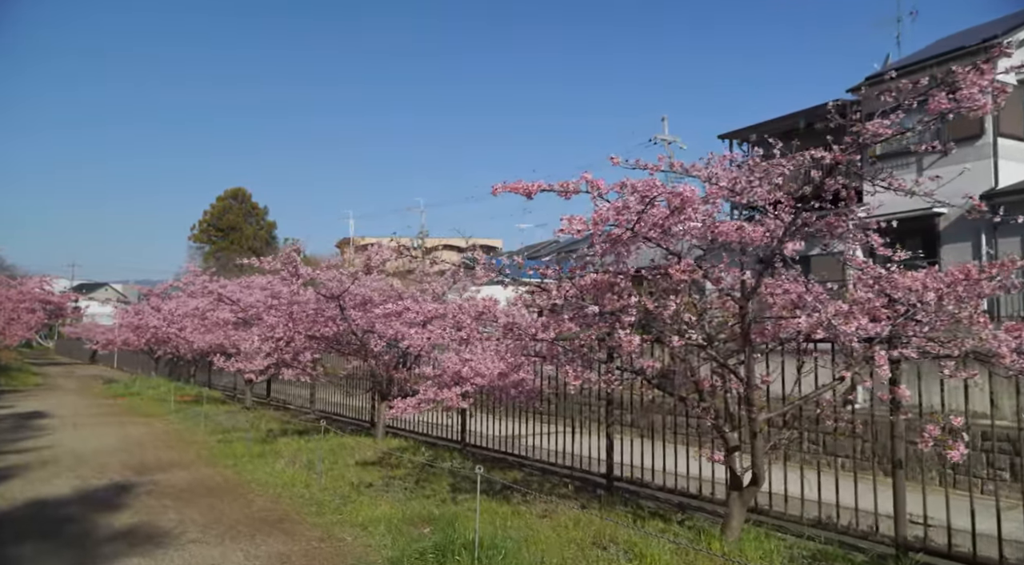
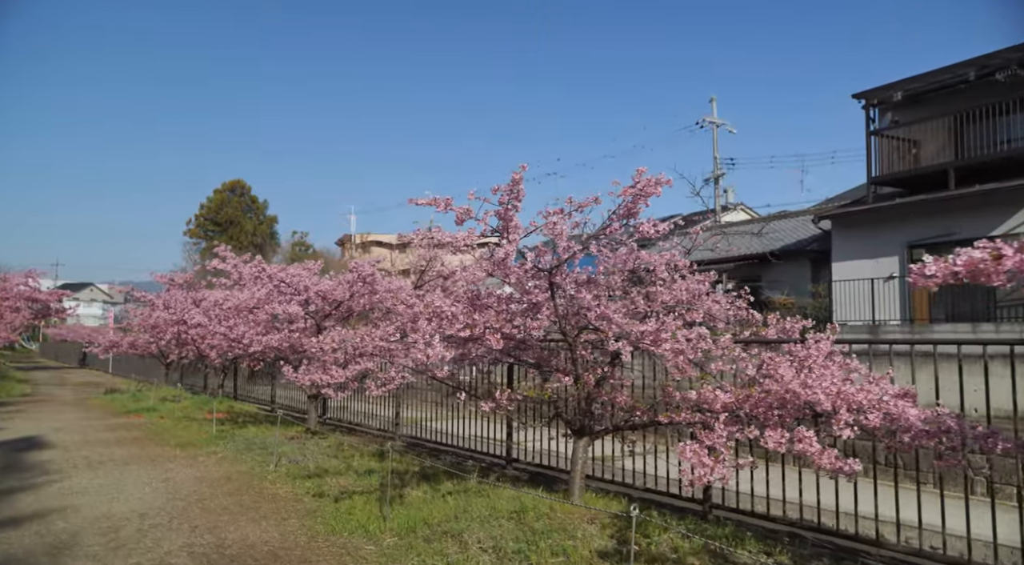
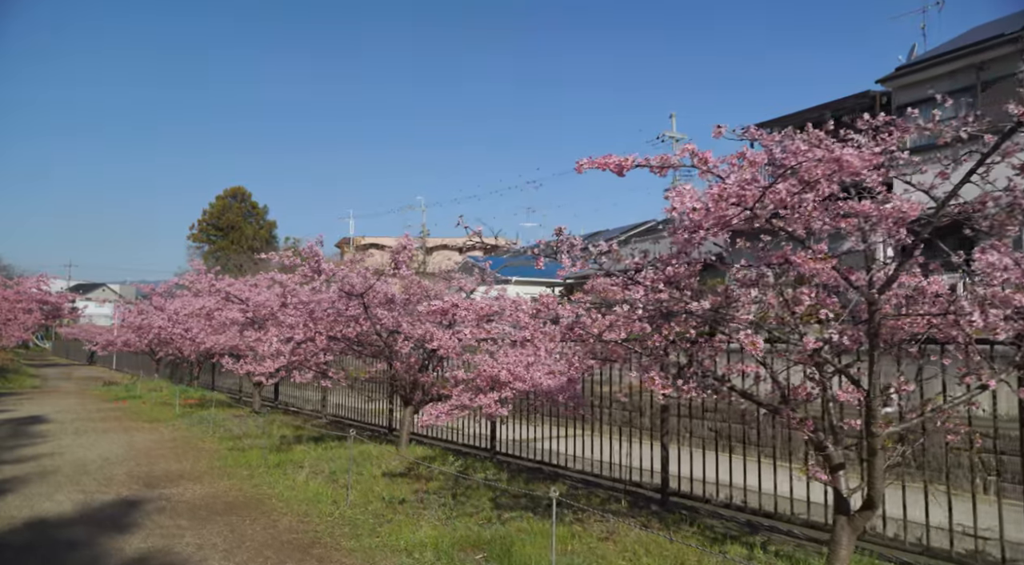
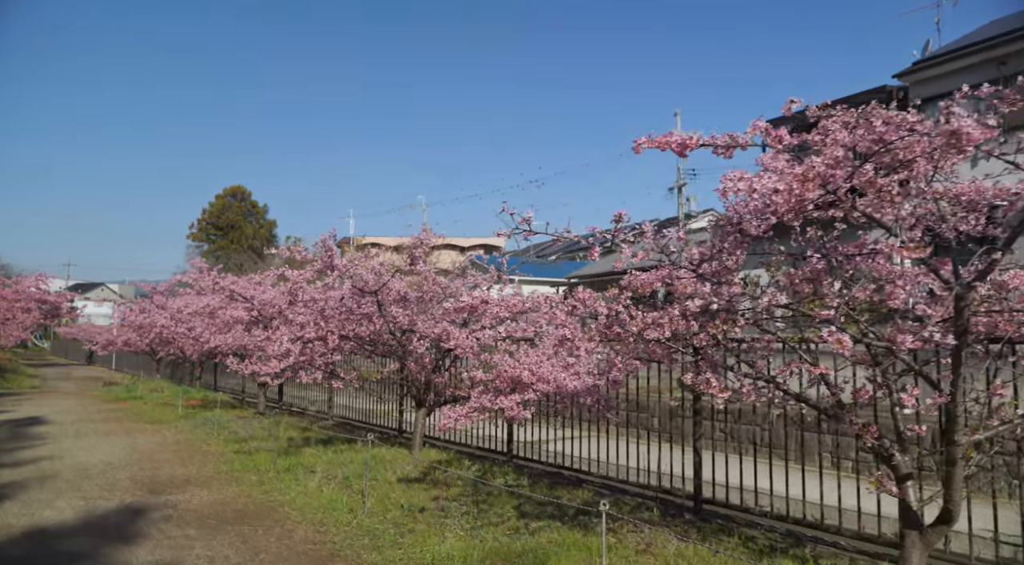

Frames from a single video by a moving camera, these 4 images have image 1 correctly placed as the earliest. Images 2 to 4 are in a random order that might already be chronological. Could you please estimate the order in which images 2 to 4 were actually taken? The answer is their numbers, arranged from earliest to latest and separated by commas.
3, 4, 2
